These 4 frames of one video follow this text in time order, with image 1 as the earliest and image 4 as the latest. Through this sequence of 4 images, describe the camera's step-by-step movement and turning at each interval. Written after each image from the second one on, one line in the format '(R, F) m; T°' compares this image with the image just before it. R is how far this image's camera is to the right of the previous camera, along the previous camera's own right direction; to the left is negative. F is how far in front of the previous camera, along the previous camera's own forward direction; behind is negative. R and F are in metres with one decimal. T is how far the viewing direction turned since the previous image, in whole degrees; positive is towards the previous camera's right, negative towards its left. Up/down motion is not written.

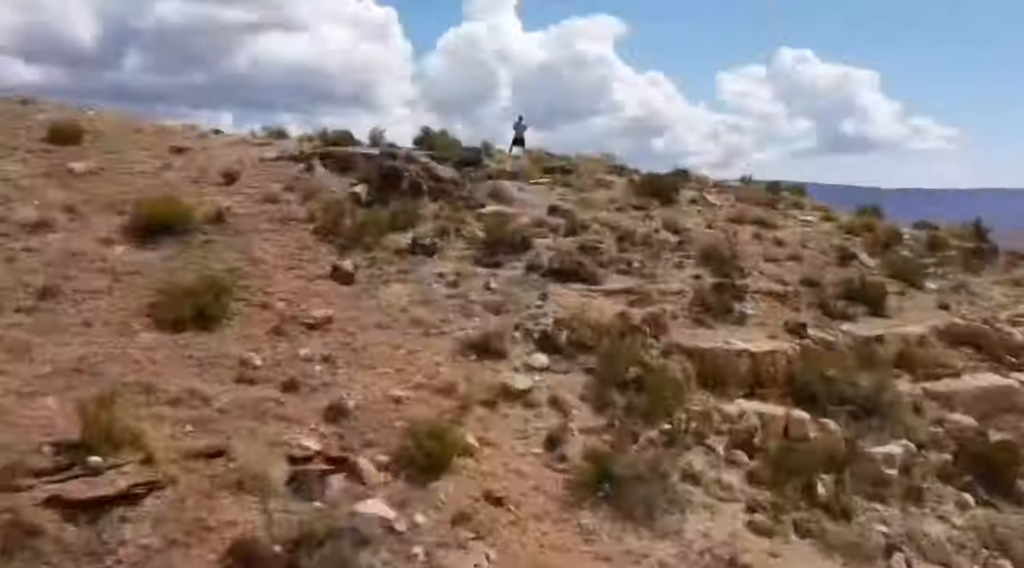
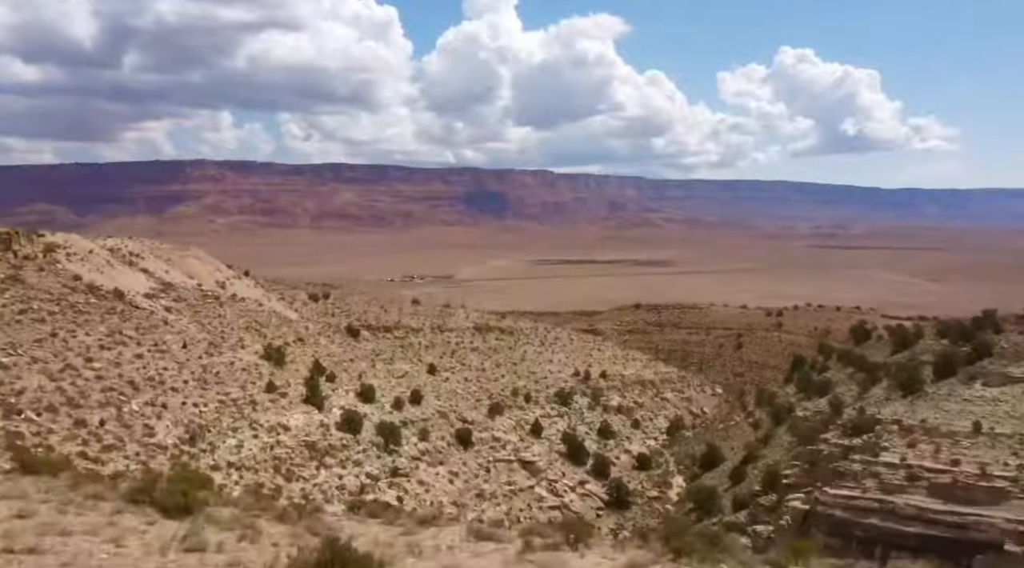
(-0.1, +4.5) m; 0°
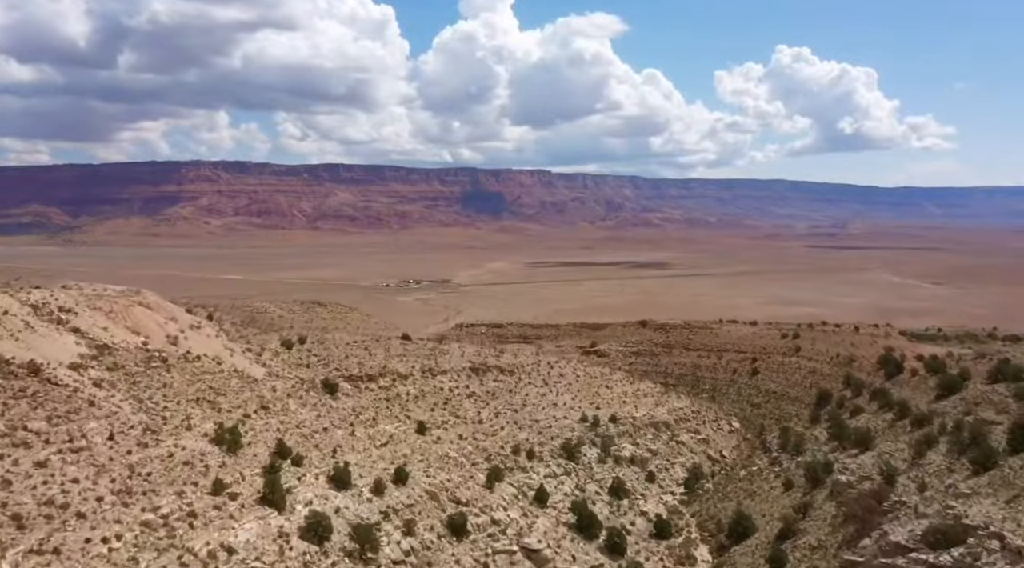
(-0.1, +4.8) m; 0°
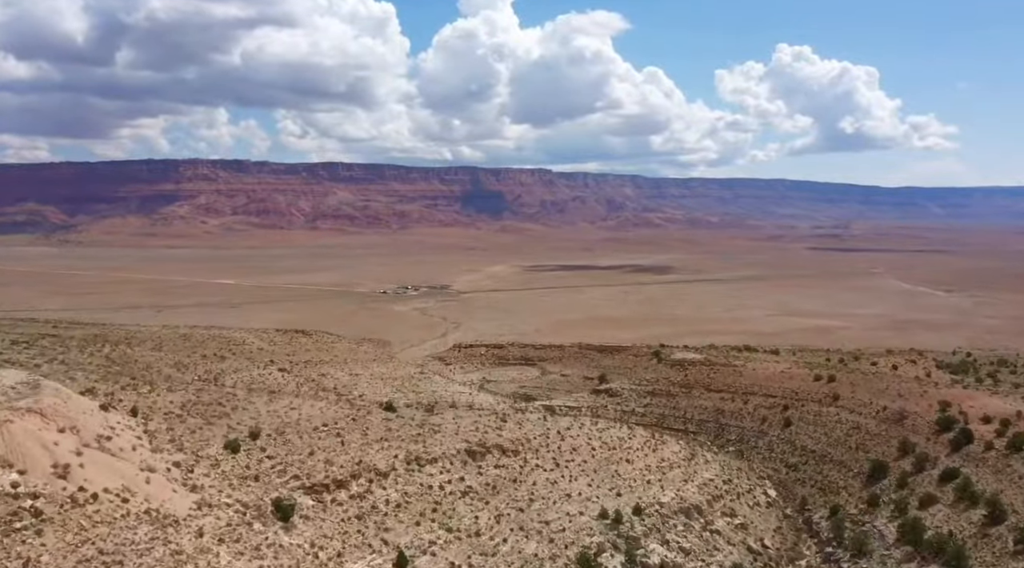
(-0.2, +7.4) m; 0°
